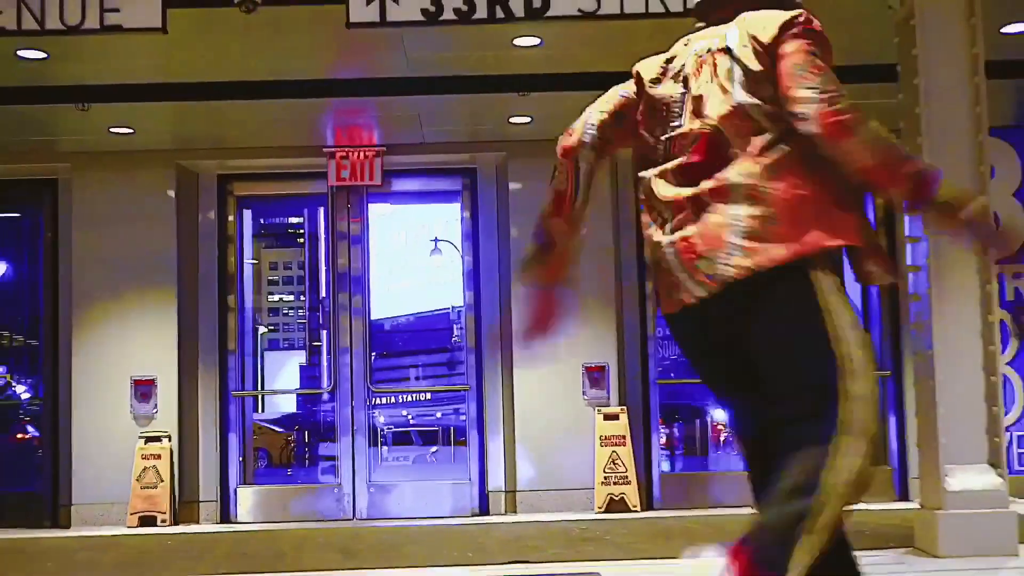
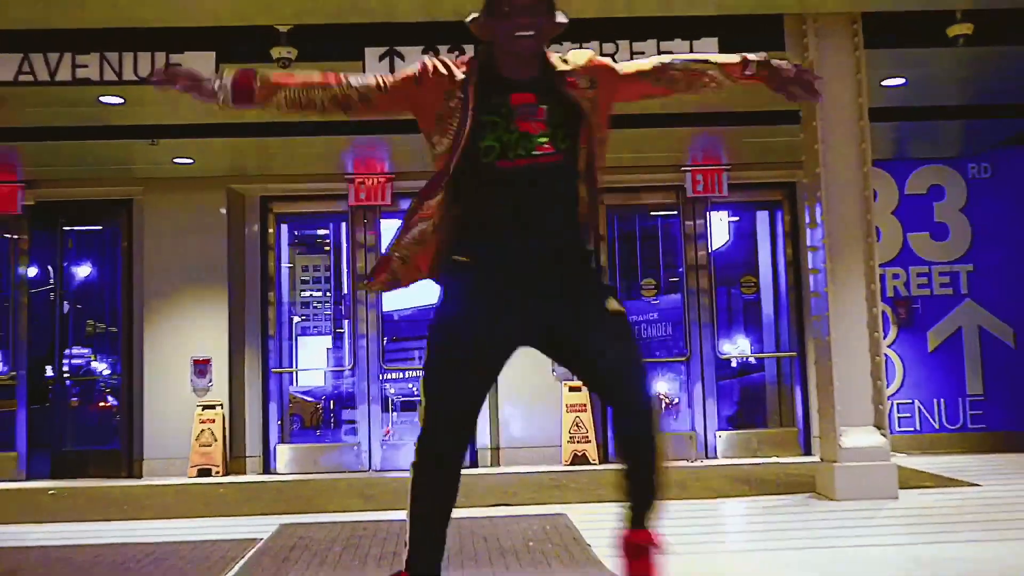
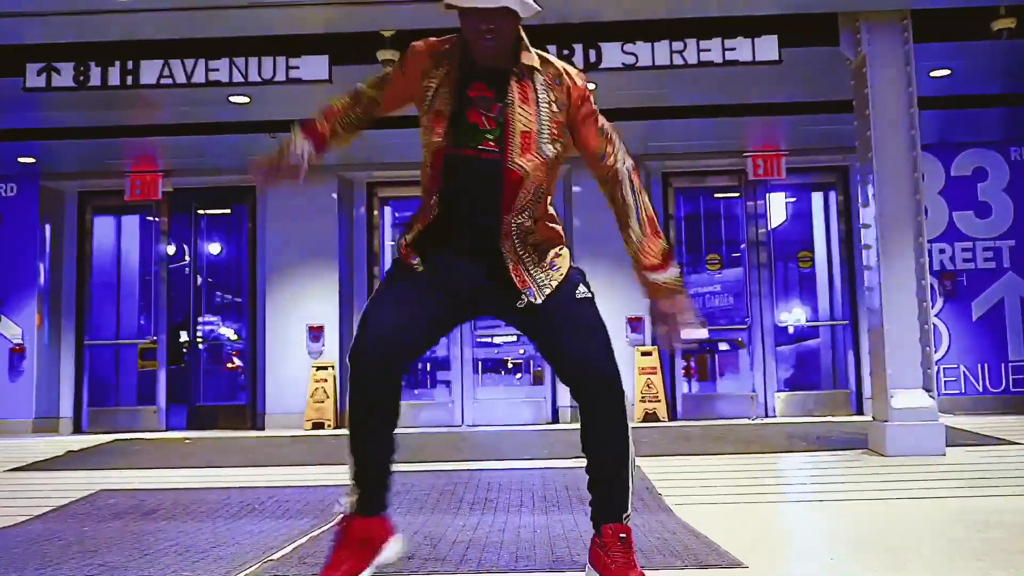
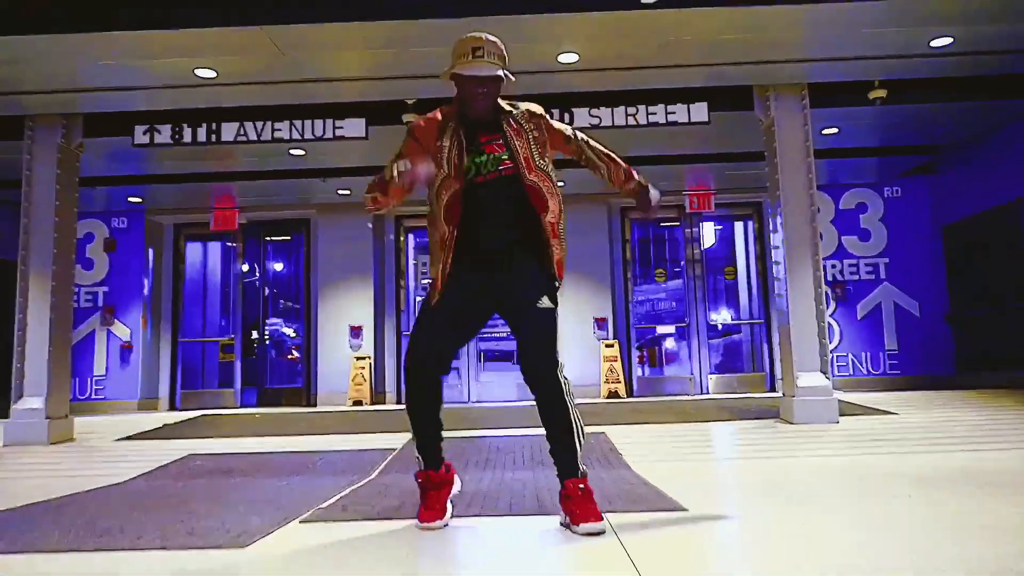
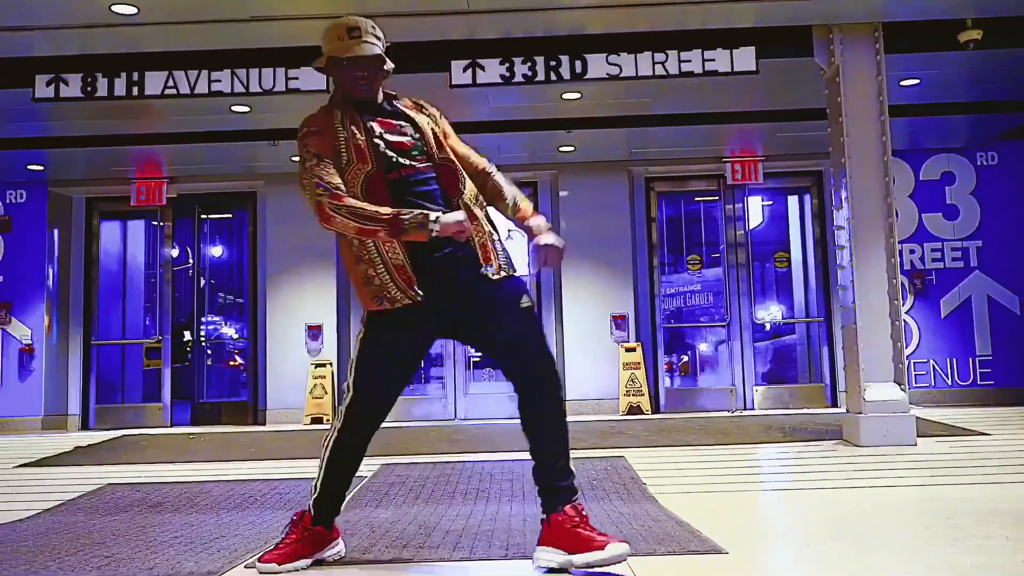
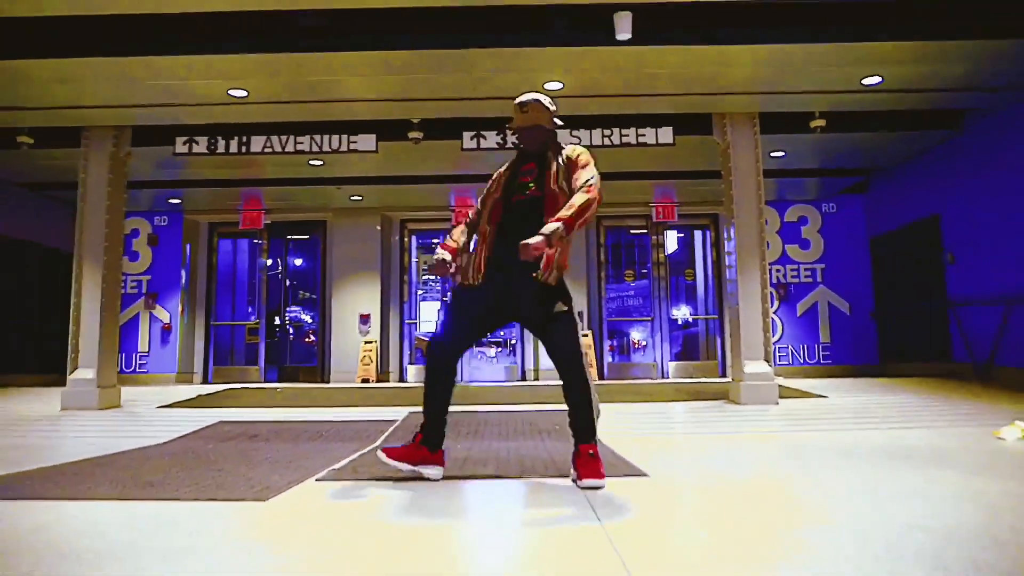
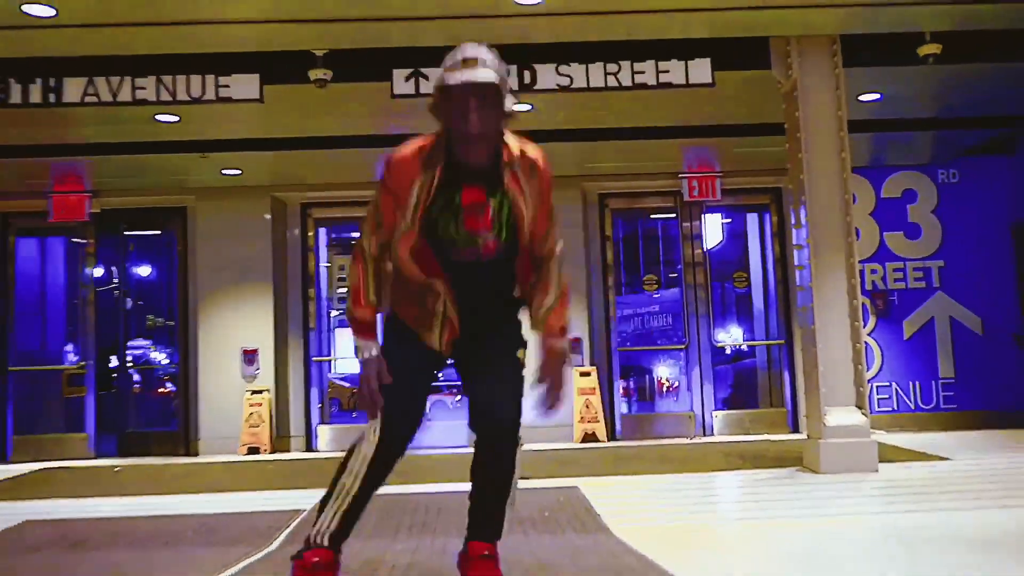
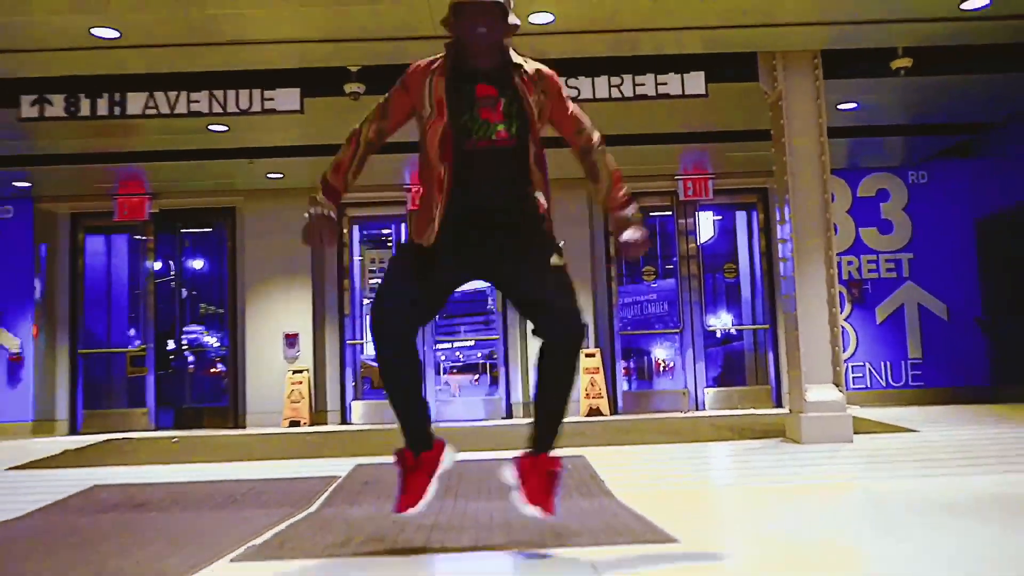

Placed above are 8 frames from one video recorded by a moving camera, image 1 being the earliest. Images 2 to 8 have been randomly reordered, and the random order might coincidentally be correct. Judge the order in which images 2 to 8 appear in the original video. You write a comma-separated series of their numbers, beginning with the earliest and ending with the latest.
2, 7, 8, 6, 5, 4, 3
